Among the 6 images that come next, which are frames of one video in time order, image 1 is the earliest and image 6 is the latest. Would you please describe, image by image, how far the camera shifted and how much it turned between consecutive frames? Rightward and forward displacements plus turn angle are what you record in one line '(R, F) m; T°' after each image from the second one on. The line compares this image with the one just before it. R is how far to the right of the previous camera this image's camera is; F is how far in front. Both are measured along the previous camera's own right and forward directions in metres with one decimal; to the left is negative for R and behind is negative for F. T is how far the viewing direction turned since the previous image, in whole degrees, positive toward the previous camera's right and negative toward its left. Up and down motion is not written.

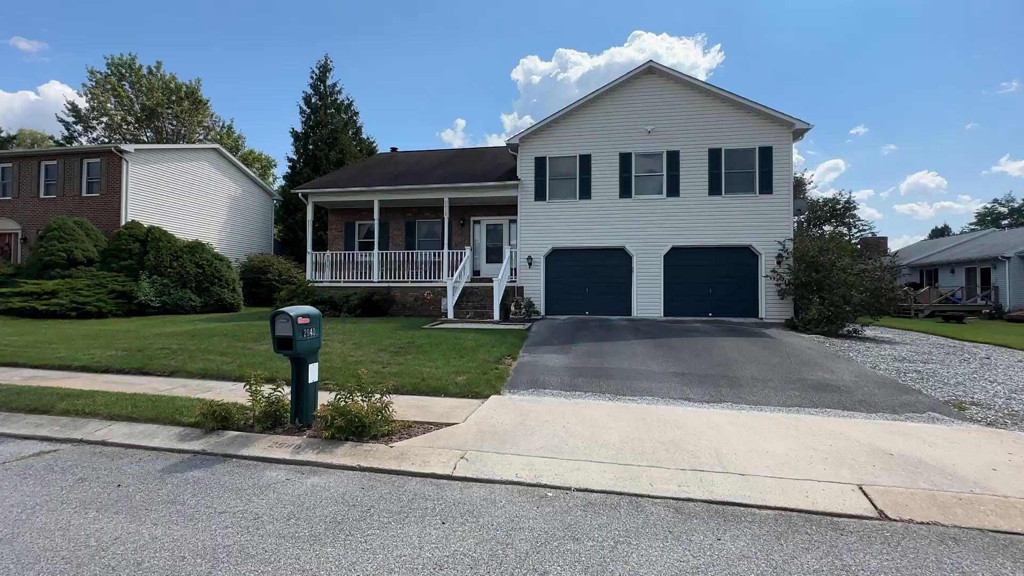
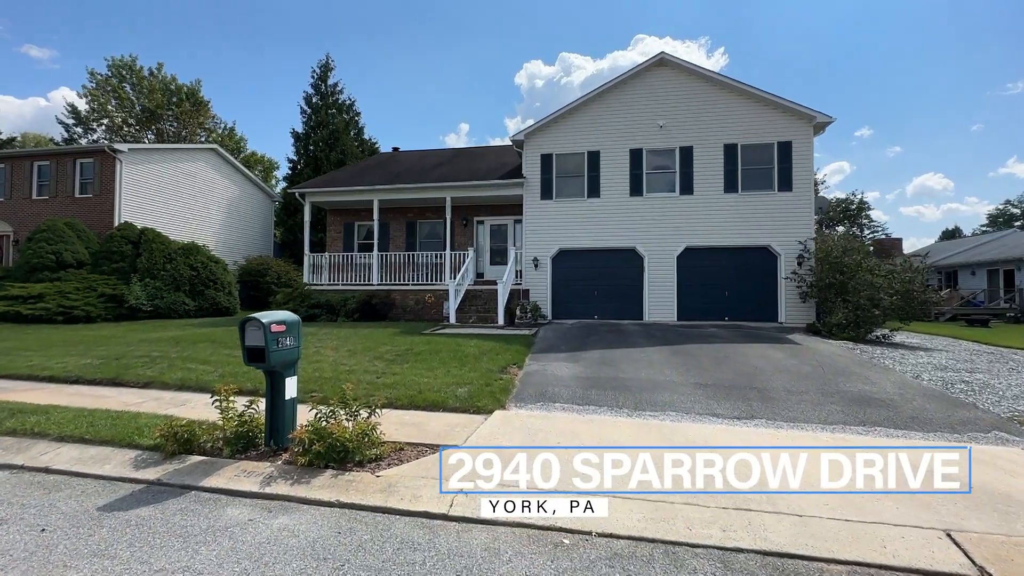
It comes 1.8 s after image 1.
(0.0, +0.7) m; -1°
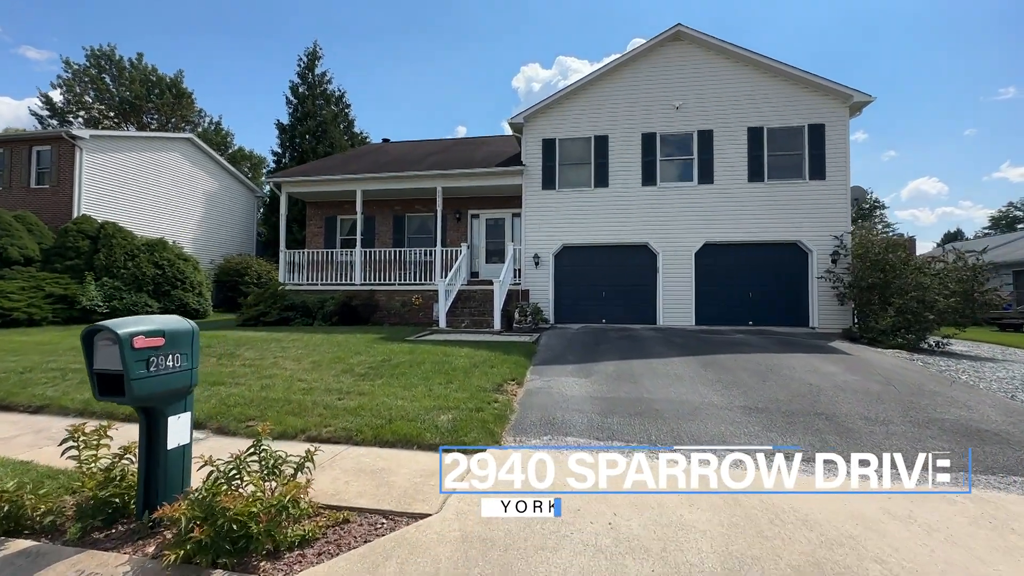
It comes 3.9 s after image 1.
(0.0, +1.6) m; 0°
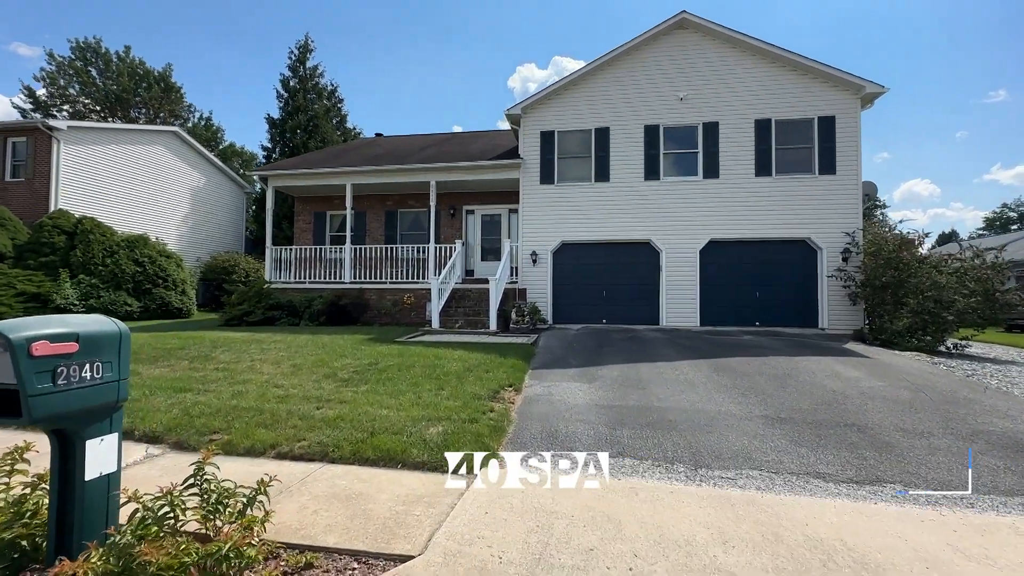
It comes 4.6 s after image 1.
(0.0, +0.6) m; +1°
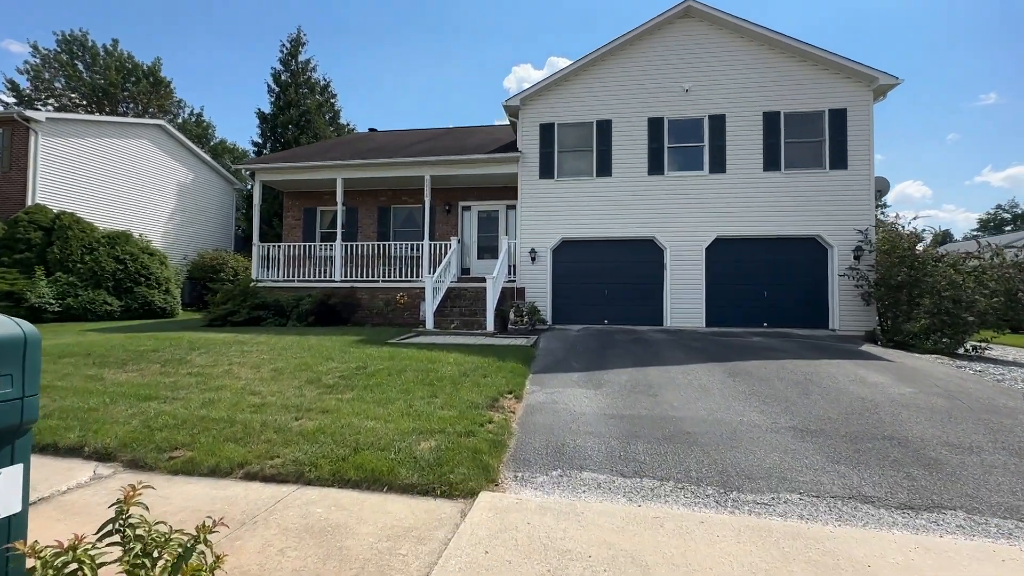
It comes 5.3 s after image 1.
(-0.1, +0.6) m; 0°
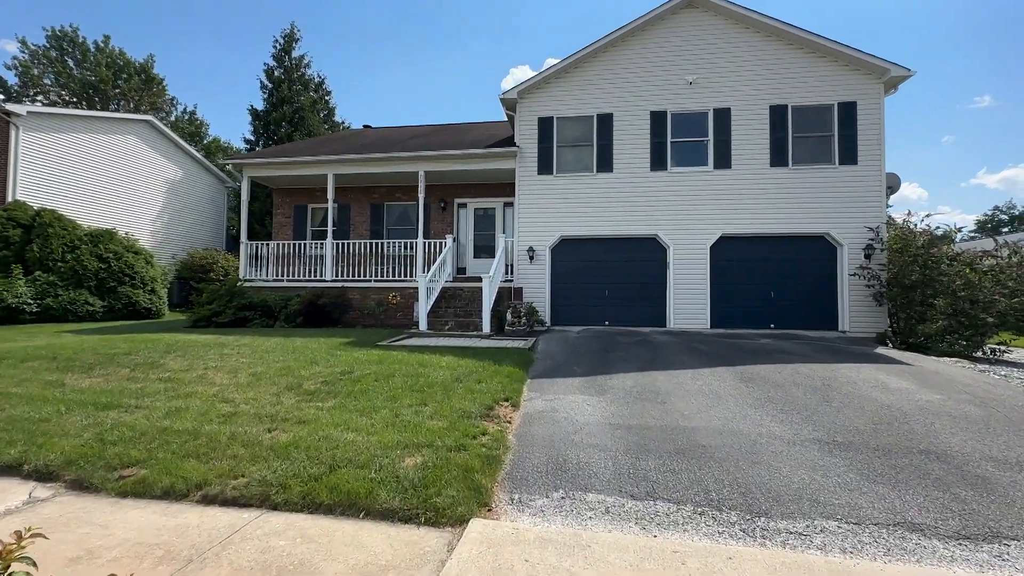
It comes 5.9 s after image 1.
(0.0, +0.5) m; 0°
